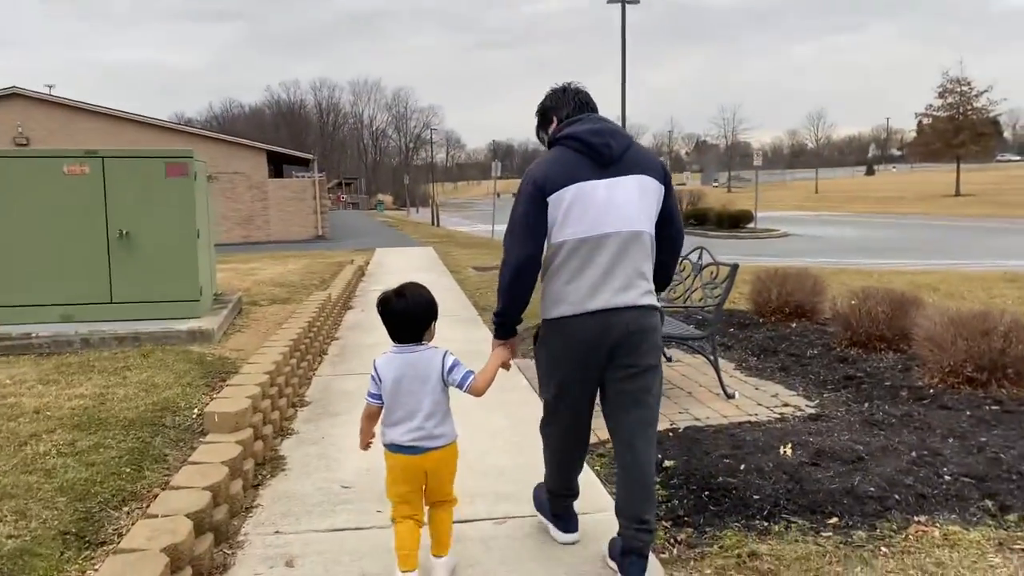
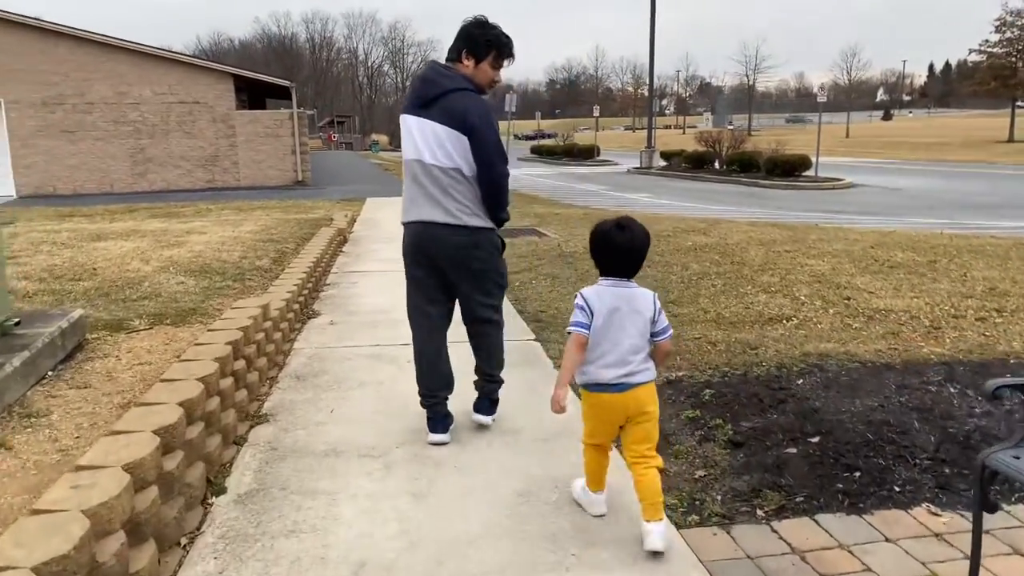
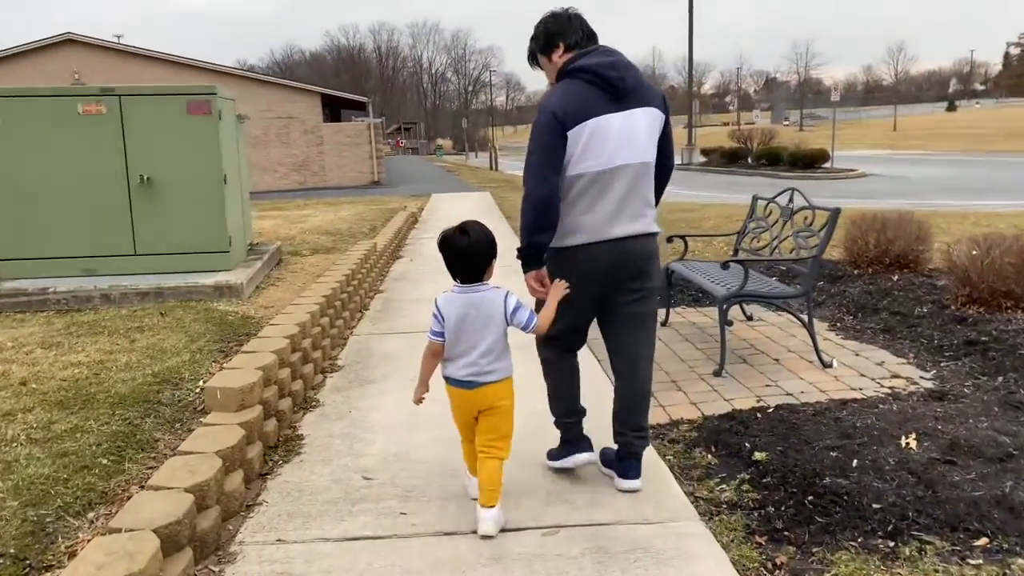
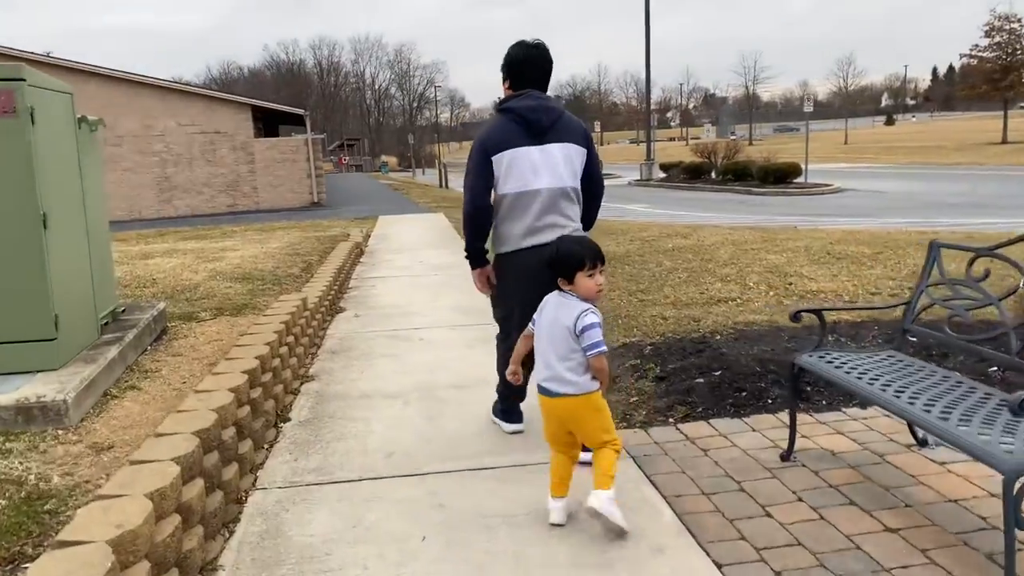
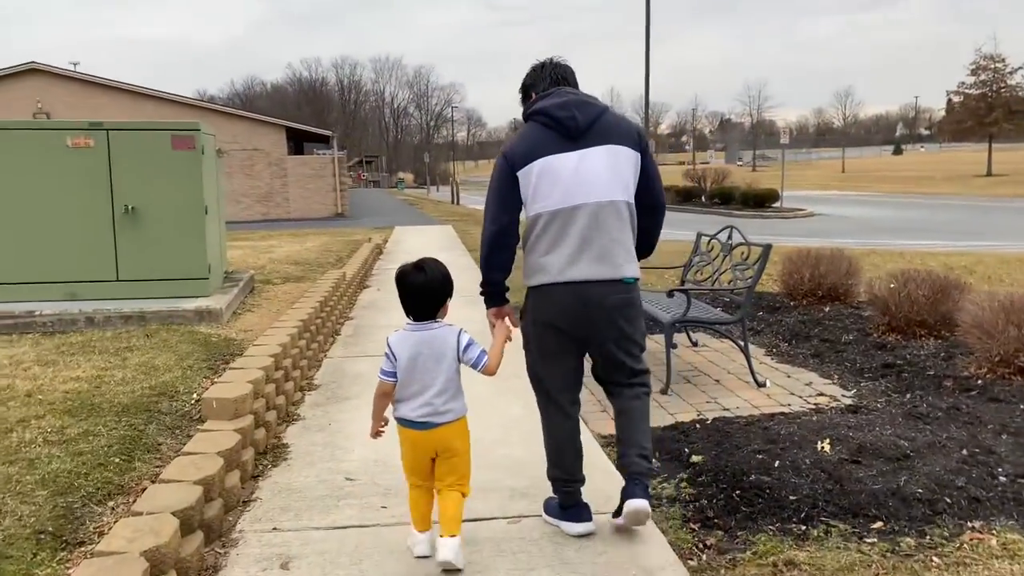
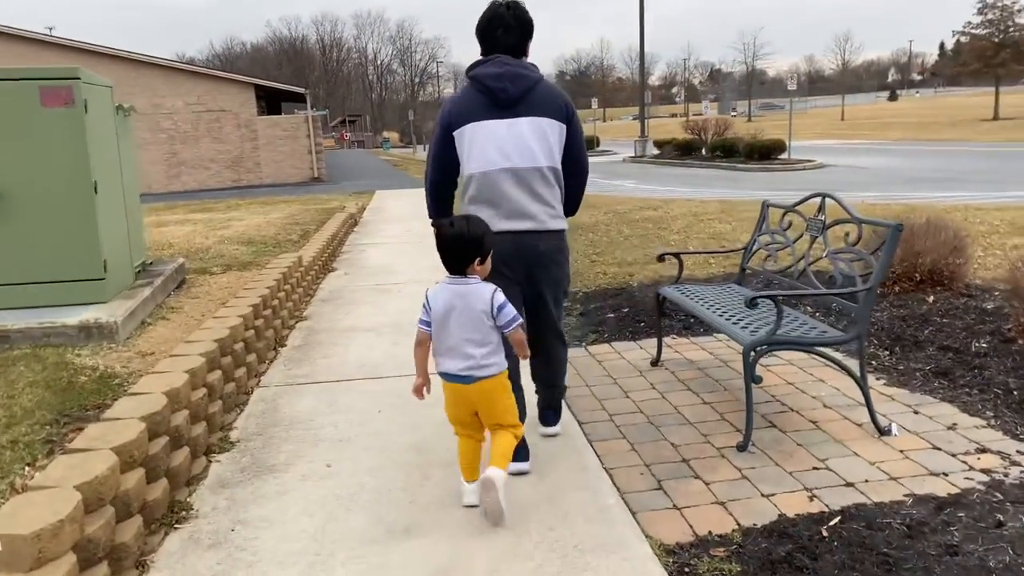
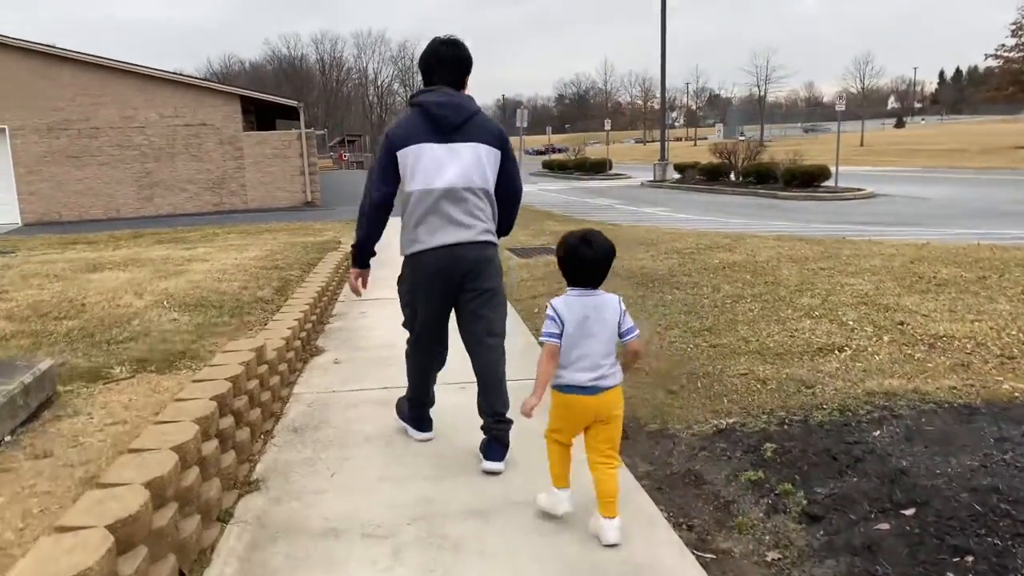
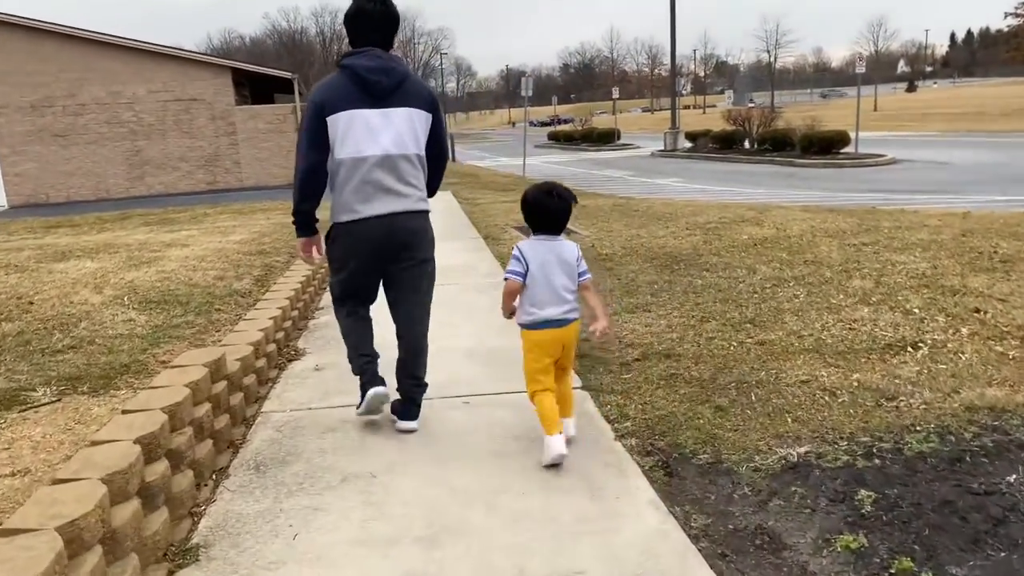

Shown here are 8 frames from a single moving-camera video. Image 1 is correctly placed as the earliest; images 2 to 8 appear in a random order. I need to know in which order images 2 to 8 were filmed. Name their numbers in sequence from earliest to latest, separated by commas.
5, 3, 6, 4, 2, 7, 8
